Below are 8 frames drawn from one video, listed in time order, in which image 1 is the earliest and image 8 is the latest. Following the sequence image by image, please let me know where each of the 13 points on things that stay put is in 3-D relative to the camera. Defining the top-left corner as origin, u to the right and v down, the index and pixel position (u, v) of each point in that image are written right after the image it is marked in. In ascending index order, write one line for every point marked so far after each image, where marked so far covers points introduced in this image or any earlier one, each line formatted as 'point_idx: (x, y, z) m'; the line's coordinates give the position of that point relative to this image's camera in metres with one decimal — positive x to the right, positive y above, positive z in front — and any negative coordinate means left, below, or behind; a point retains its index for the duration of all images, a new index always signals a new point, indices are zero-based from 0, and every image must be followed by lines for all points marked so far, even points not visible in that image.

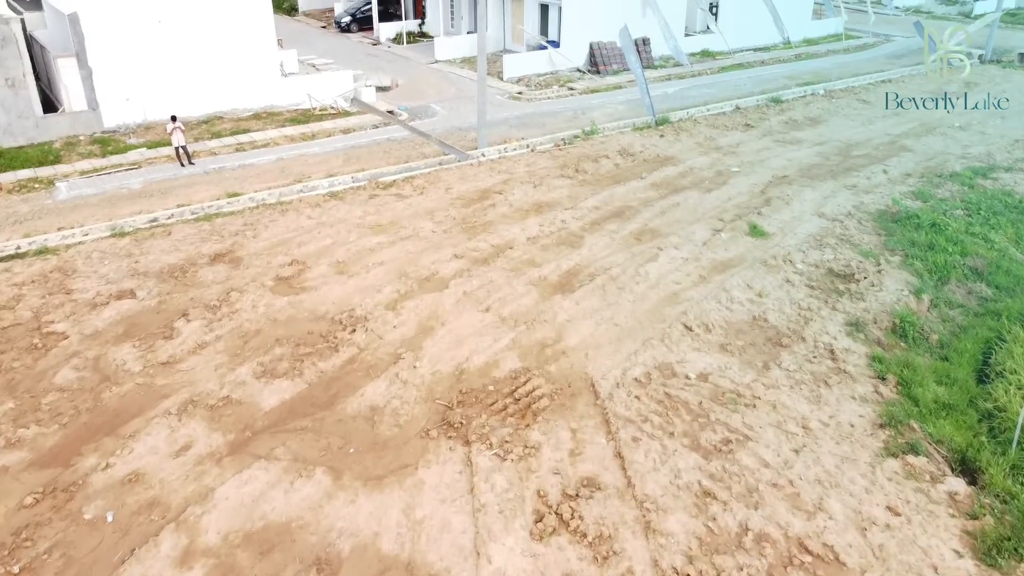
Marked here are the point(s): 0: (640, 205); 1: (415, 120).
0: (+2.2, +1.4, +14.1) m
1: (-2.4, +4.1, +19.9) m
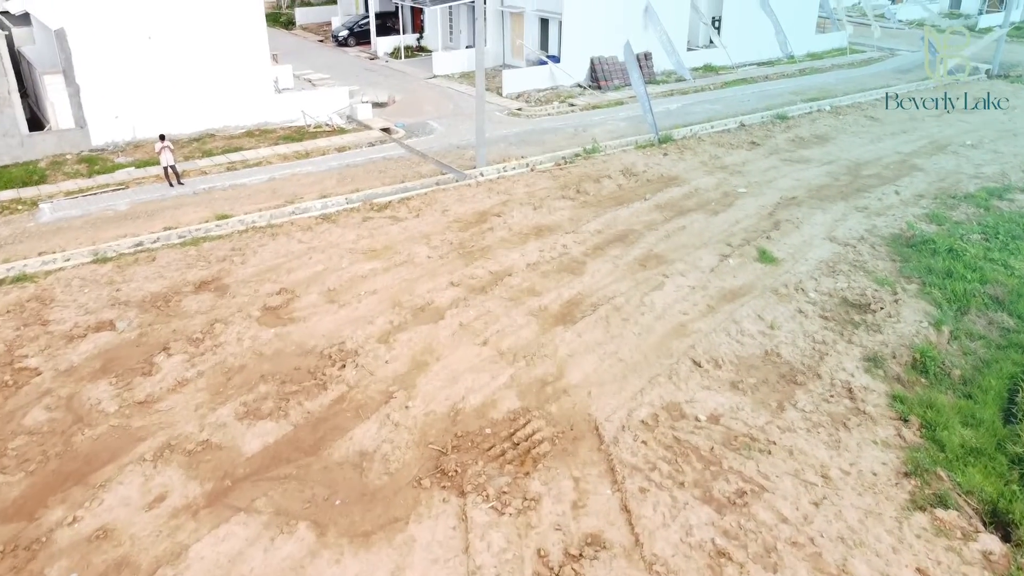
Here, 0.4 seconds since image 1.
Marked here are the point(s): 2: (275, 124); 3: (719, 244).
0: (+2.2, +1.0, +13.6) m
1: (-2.4, +3.6, +19.4) m
2: (-5.9, +4.0, +20.0) m
3: (+3.3, +0.7, +13.0) m
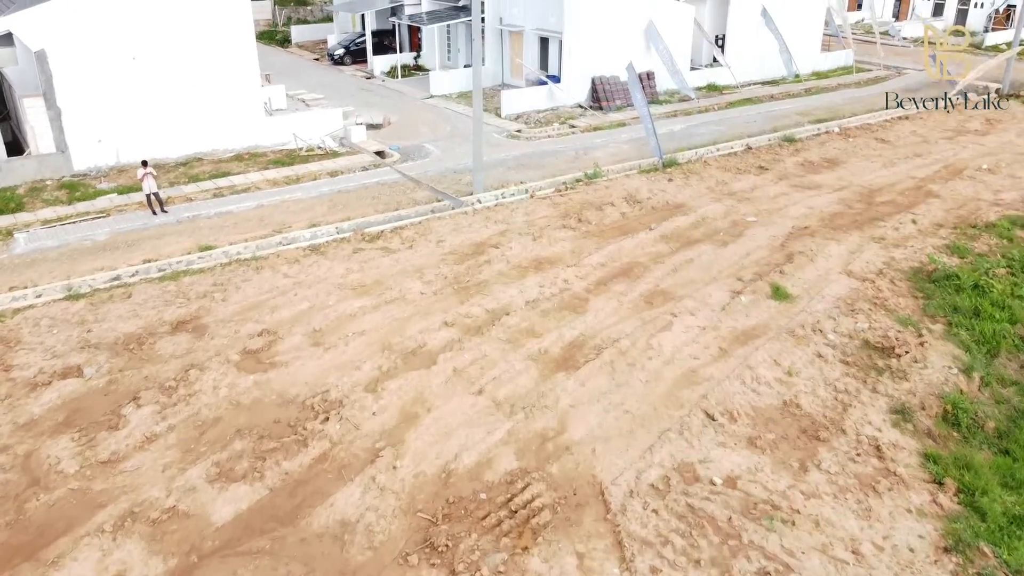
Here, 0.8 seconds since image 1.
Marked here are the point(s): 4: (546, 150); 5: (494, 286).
0: (+2.2, +0.4, +12.9) m
1: (-2.4, +2.9, +18.8) m
2: (-5.9, +3.4, +19.3) m
3: (+3.3, +0.1, +12.2) m
4: (+0.8, +3.4, +19.8) m
5: (-0.3, 0.0, +12.1) m
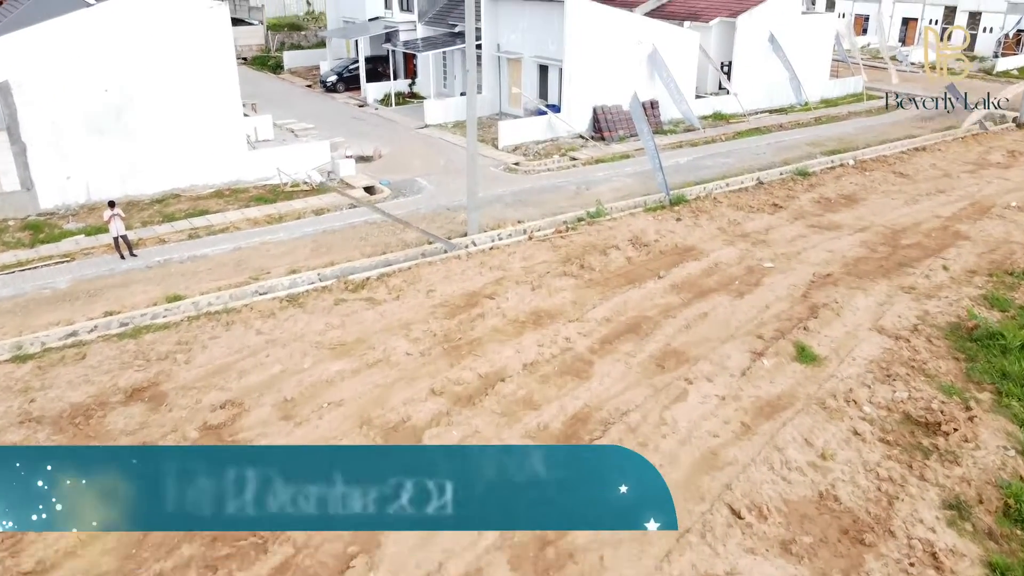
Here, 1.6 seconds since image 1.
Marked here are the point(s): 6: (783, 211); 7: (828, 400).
0: (+2.1, -0.4, +11.7) m
1: (-2.5, +2.0, +17.6) m
2: (-6.0, +2.4, +18.2) m
3: (+3.2, -0.7, +11.1) m
4: (+0.8, +2.4, +18.7) m
5: (-0.3, -0.8, +10.9) m
6: (+5.5, +1.6, +16.3) m
7: (+3.7, -1.3, +9.5) m
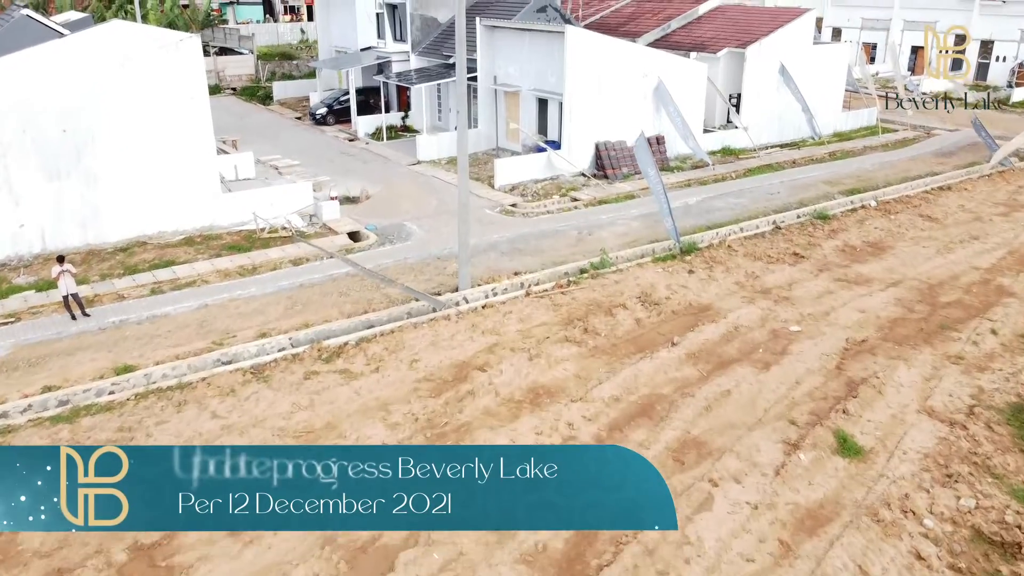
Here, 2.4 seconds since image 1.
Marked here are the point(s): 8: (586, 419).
0: (+2.1, -1.3, +10.2) m
1: (-2.6, +0.9, +16.2) m
2: (-6.0, +1.3, +16.8) m
3: (+3.2, -1.6, +9.6) m
4: (+0.7, +1.2, +17.3) m
5: (-0.4, -1.7, +9.4) m
6: (+5.4, +0.5, +14.9) m
7: (+3.6, -2.2, +8.0) m
8: (+0.9, -1.6, +9.7) m
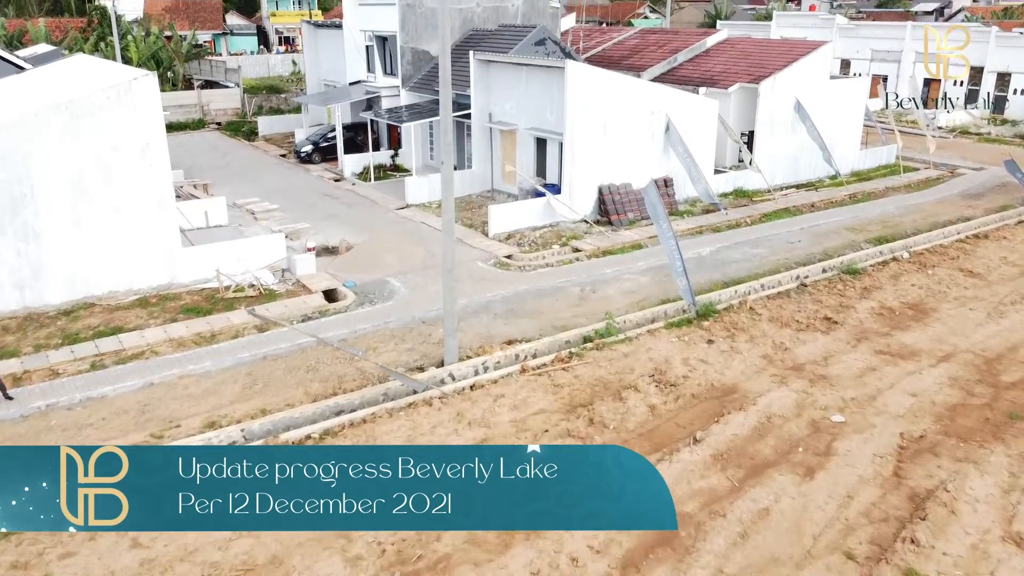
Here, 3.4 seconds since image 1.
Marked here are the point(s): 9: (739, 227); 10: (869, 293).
0: (+2.0, -2.3, +8.4) m
1: (-2.7, -0.3, +14.4) m
2: (-6.1, 0.0, +15.0) m
3: (+3.1, -2.6, +7.7) m
4: (+0.6, 0.0, +15.5) m
5: (-0.5, -2.7, +7.6) m
6: (+5.3, -0.7, +13.1) m
7: (+3.5, -3.1, +6.1) m
8: (+0.8, -2.5, +7.8) m
9: (+5.5, +1.5, +19.5) m
10: (+6.6, -0.1, +14.8) m
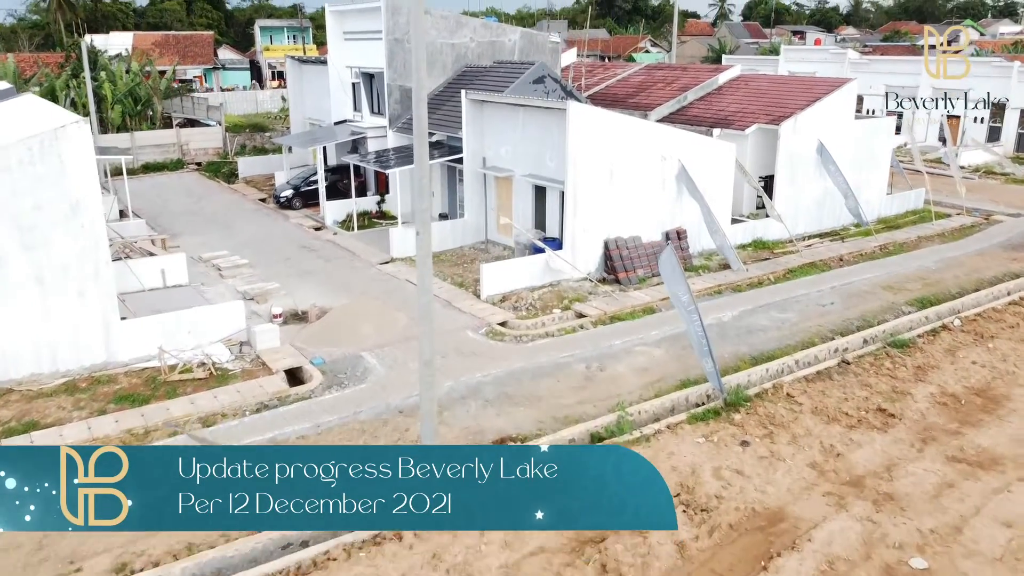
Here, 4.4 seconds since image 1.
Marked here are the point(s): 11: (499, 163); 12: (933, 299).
0: (+1.9, -3.3, +6.1) m
1: (-2.8, -1.6, +12.2) m
2: (-6.2, -1.2, +12.9) m
3: (+3.0, -3.5, +5.4) m
4: (+0.5, -1.3, +13.4) m
5: (-0.6, -3.6, +5.3) m
6: (+5.2, -1.8, +10.9) m
7: (+3.4, -4.0, +3.8) m
8: (+0.7, -3.5, +5.6) m
9: (+5.4, +0.1, +17.4) m
10: (+6.5, -1.3, +12.6) m
11: (-0.3, +3.0, +19.3) m
12: (+8.6, -0.2, +16.6) m
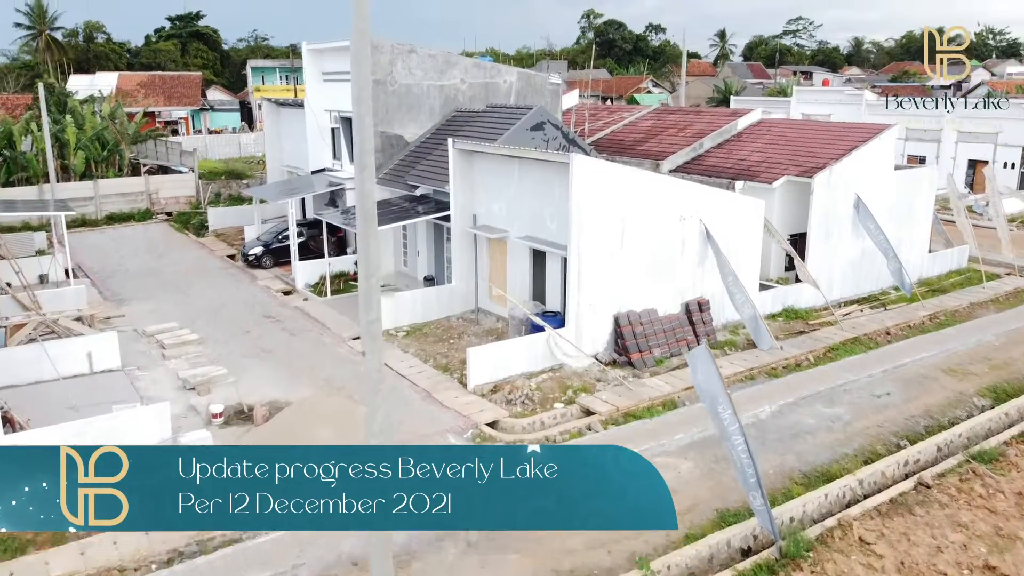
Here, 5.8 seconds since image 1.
0: (+1.7, -4.3, +3.3) m
1: (-2.9, -2.9, +9.5) m
2: (-6.3, -2.5, +10.1) m
3: (+2.8, -4.5, +2.6) m
4: (+0.4, -2.6, +10.6) m
5: (-0.7, -4.6, +2.4) m
6: (+5.1, -3.1, +8.1) m
7: (+3.3, -4.9, +0.9) m
8: (+0.6, -4.5, +2.7) m
9: (+5.3, -1.5, +14.7) m
10: (+6.3, -2.6, +9.8) m
11: (-0.4, +1.4, +16.8) m
12: (+8.5, -1.7, +13.9) m
